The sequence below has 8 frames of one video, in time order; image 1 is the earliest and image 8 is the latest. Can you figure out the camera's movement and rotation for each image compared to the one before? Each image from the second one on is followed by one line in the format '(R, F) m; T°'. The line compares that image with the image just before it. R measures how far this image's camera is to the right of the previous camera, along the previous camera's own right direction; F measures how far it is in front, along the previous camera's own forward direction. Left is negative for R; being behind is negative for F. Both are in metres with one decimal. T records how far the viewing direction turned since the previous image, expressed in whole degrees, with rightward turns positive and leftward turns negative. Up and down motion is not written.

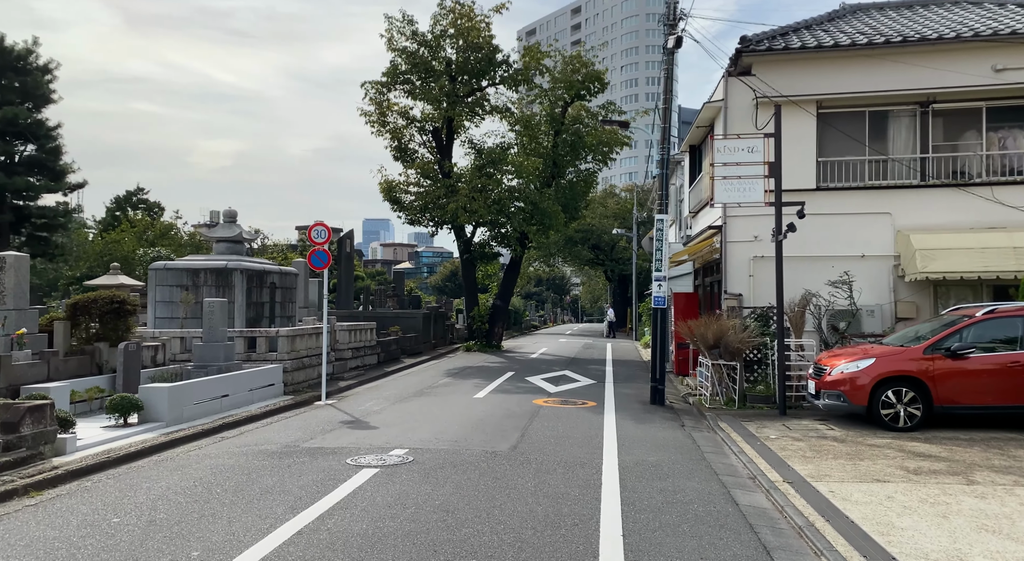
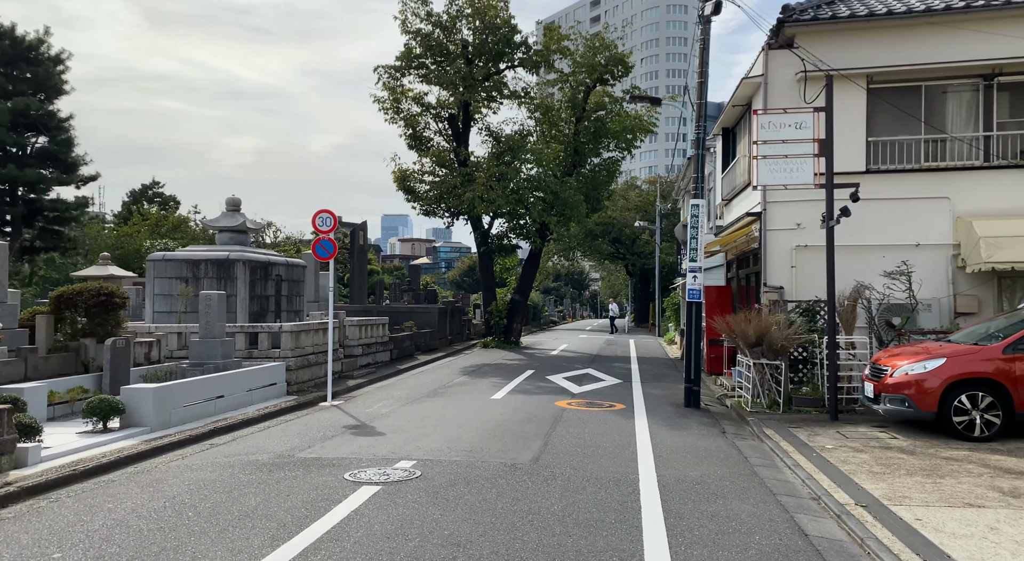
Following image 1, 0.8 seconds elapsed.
(0.0, +1.1) m; -1°
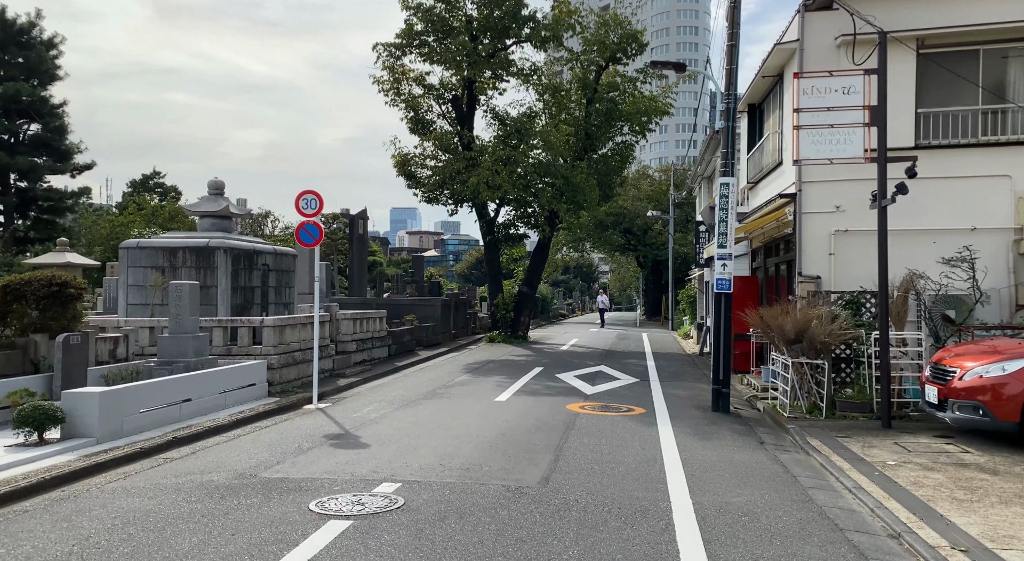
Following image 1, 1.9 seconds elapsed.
(0.0, +1.3) m; -1°
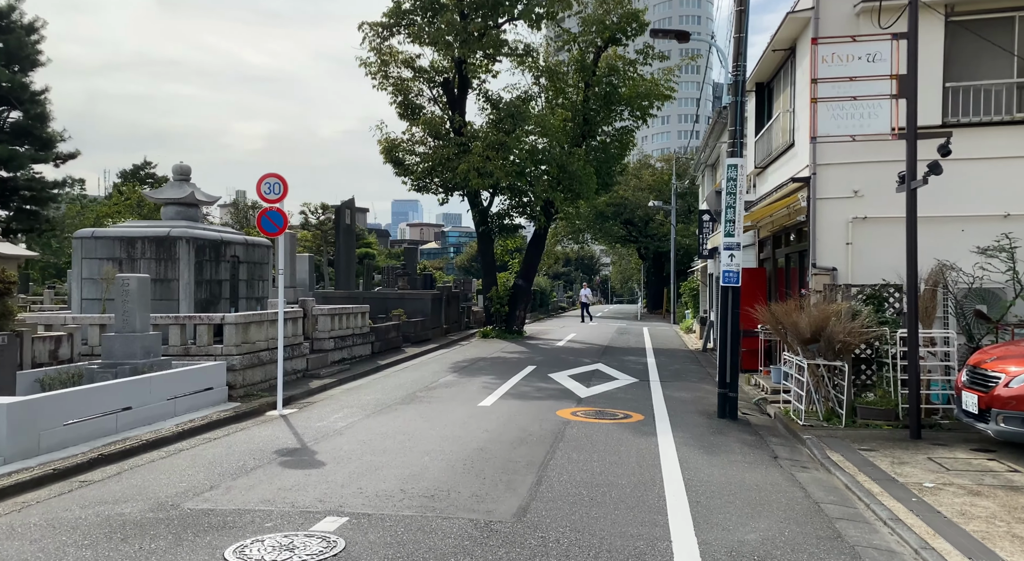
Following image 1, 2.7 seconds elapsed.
(+0.2, +1.1) m; 0°
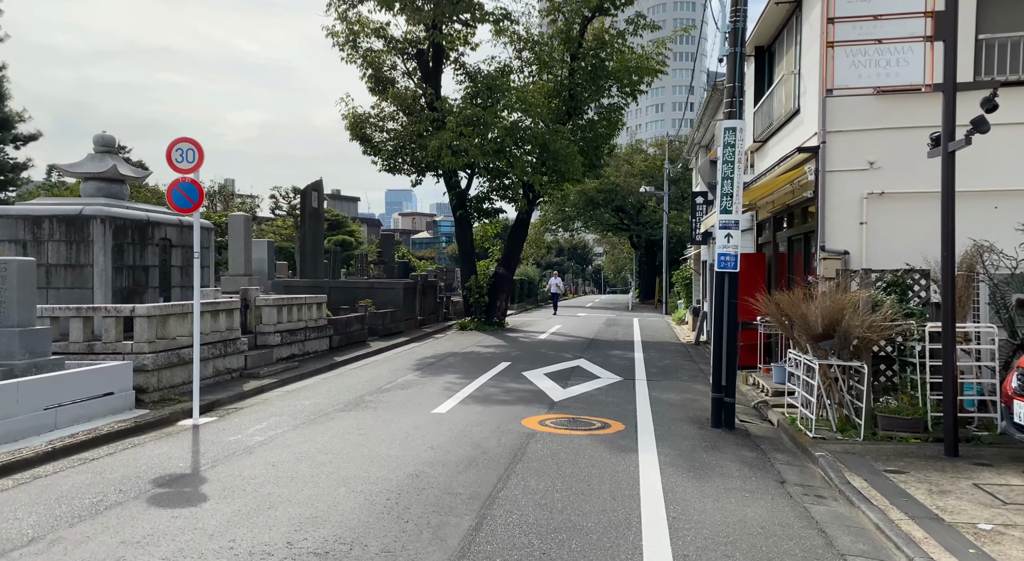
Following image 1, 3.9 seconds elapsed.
(+0.4, +1.6) m; 0°
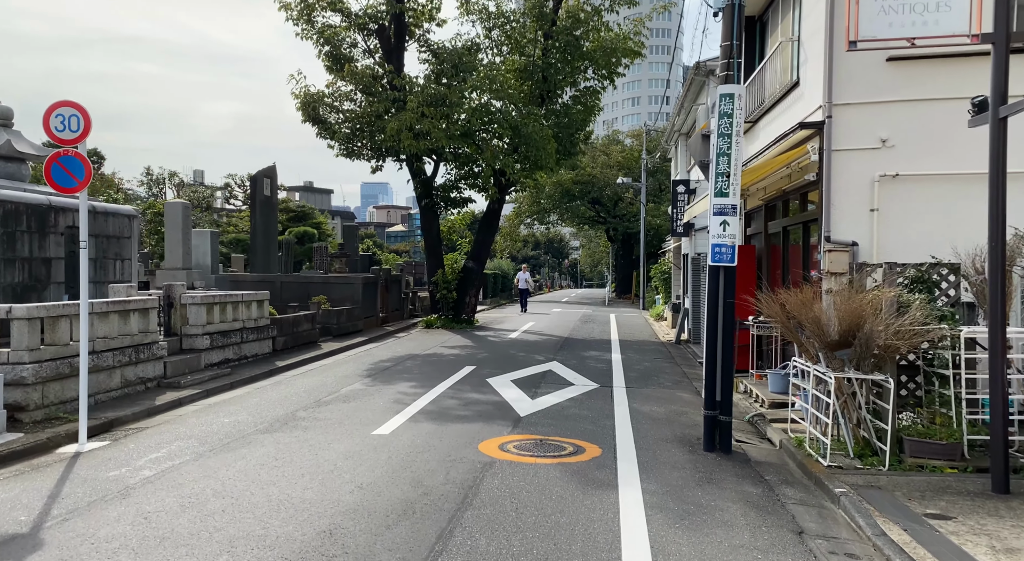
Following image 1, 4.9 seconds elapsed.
(+0.2, +1.4) m; +2°
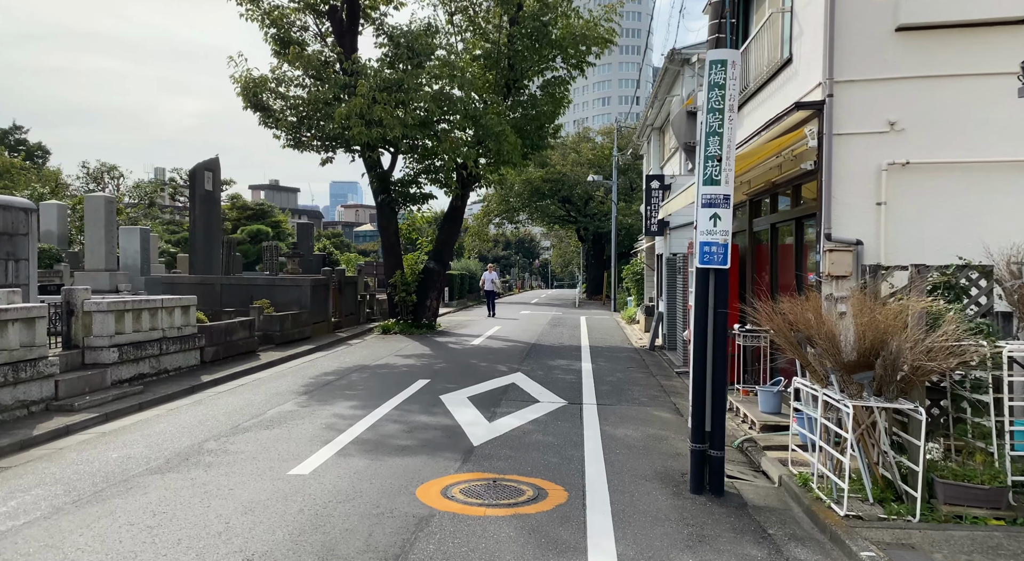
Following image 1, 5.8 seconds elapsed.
(+0.2, +1.3) m; +2°
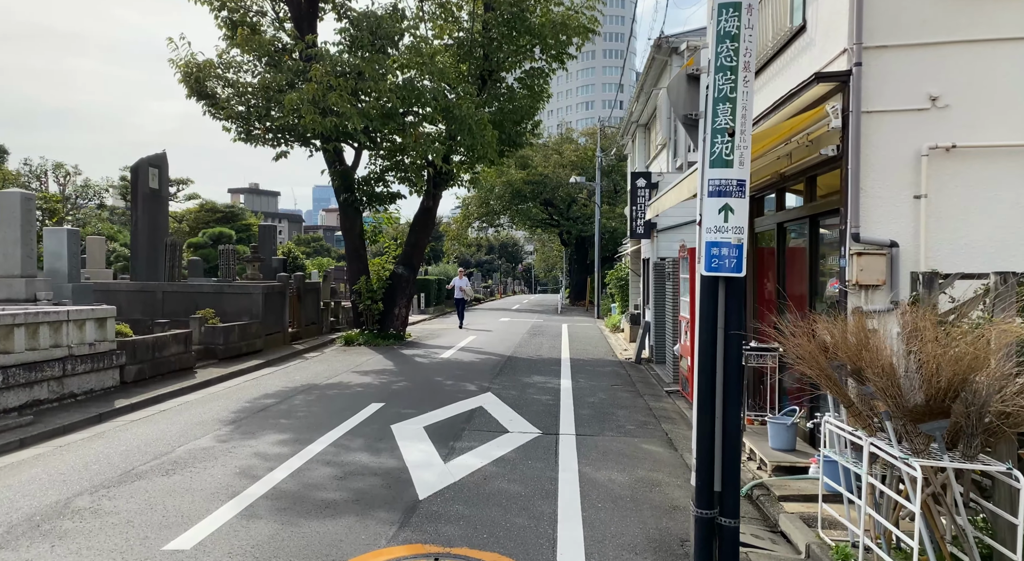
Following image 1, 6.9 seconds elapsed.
(+0.2, +1.5) m; +1°
